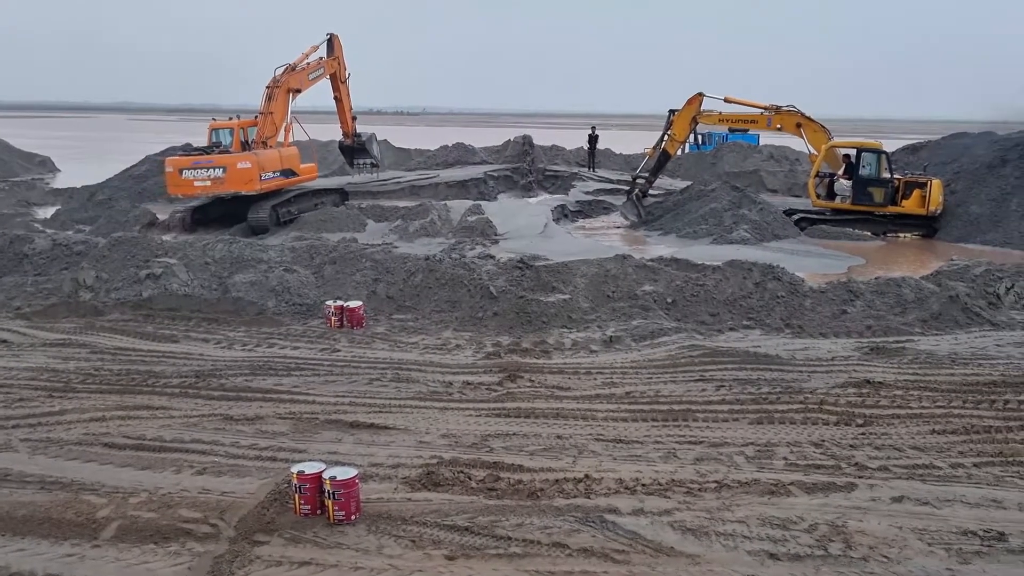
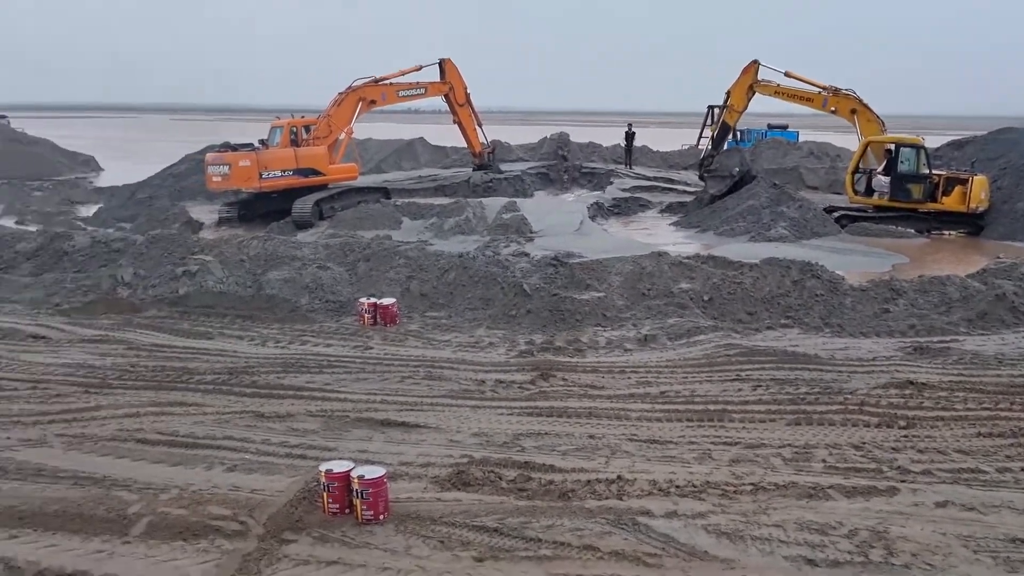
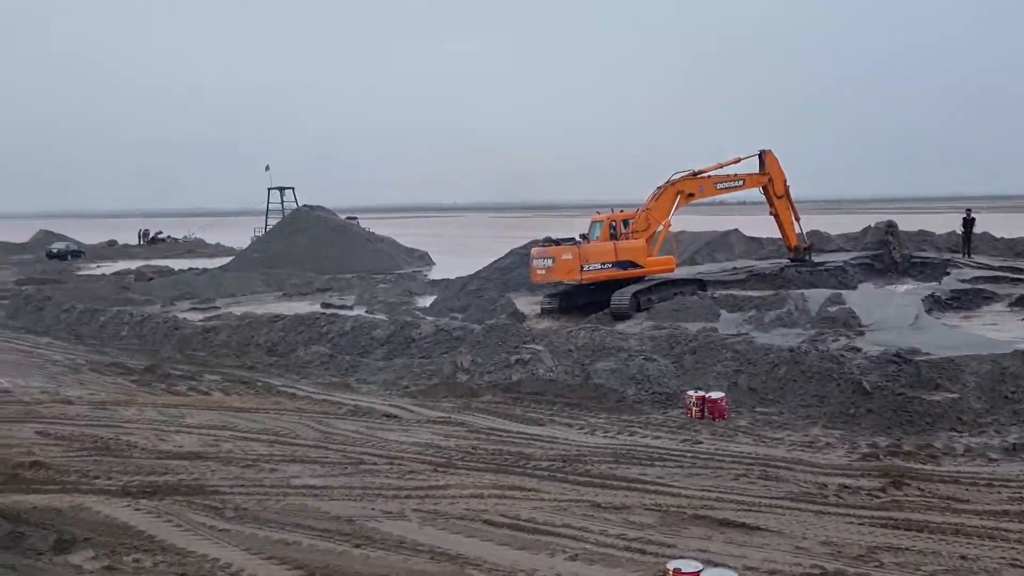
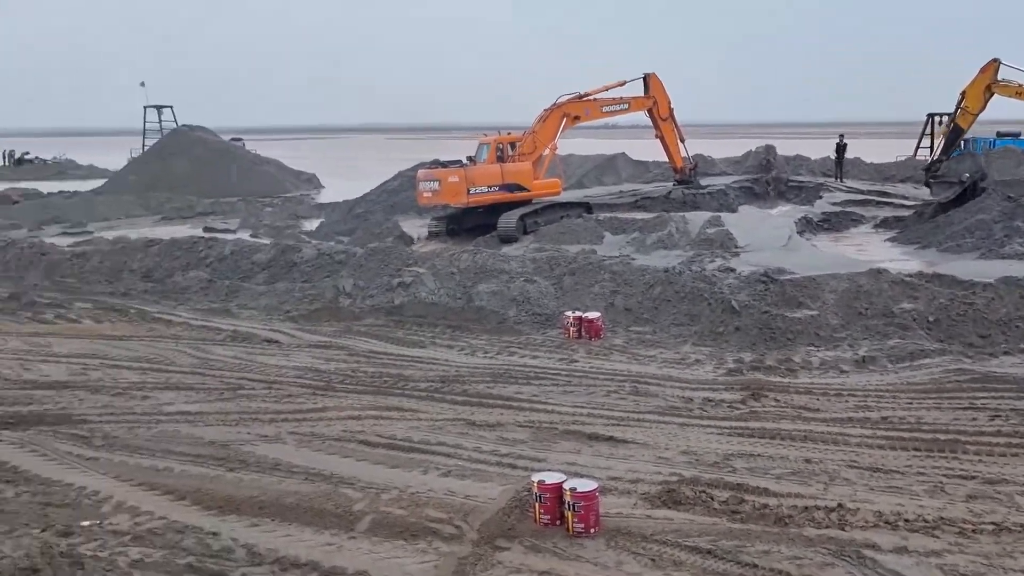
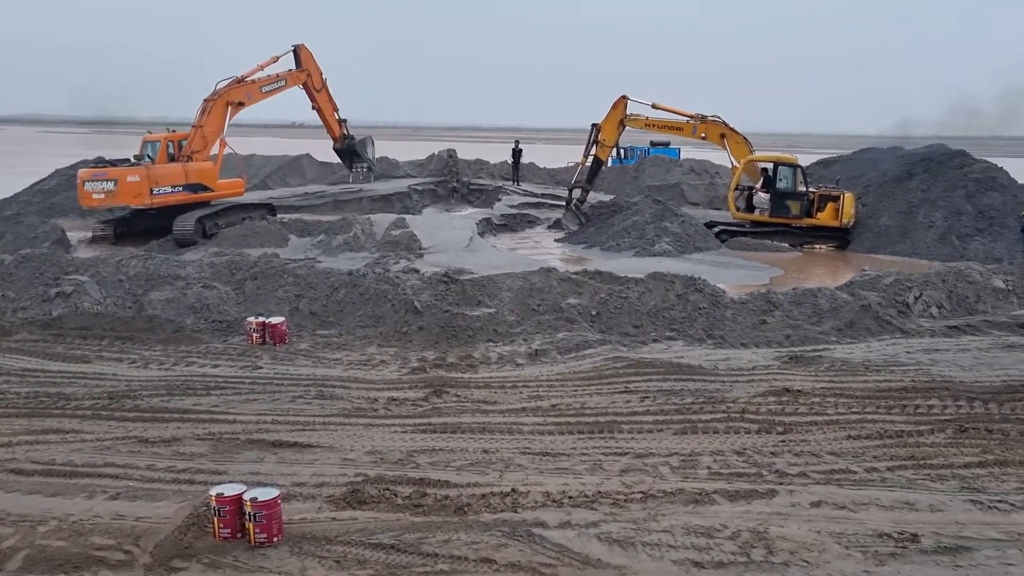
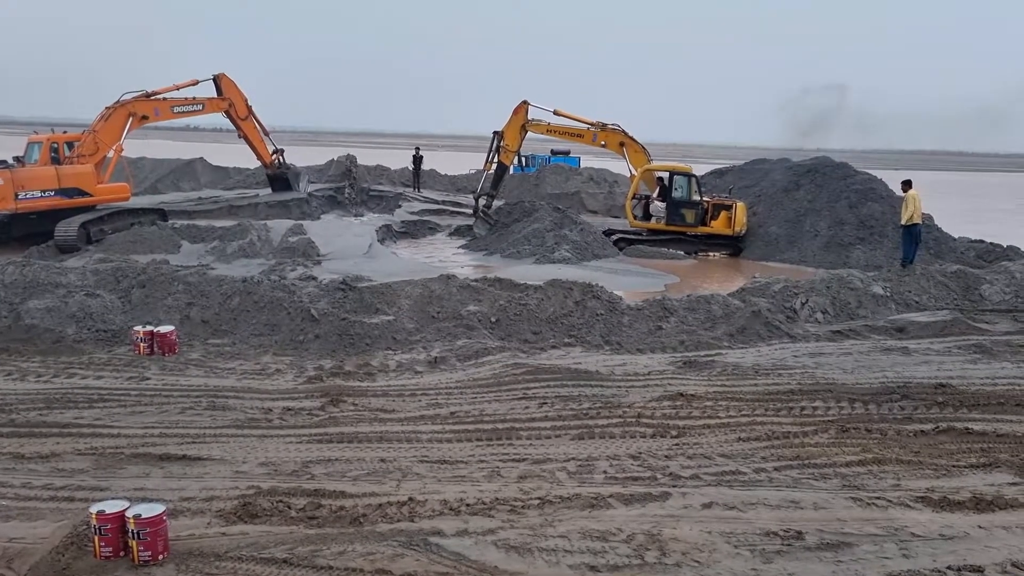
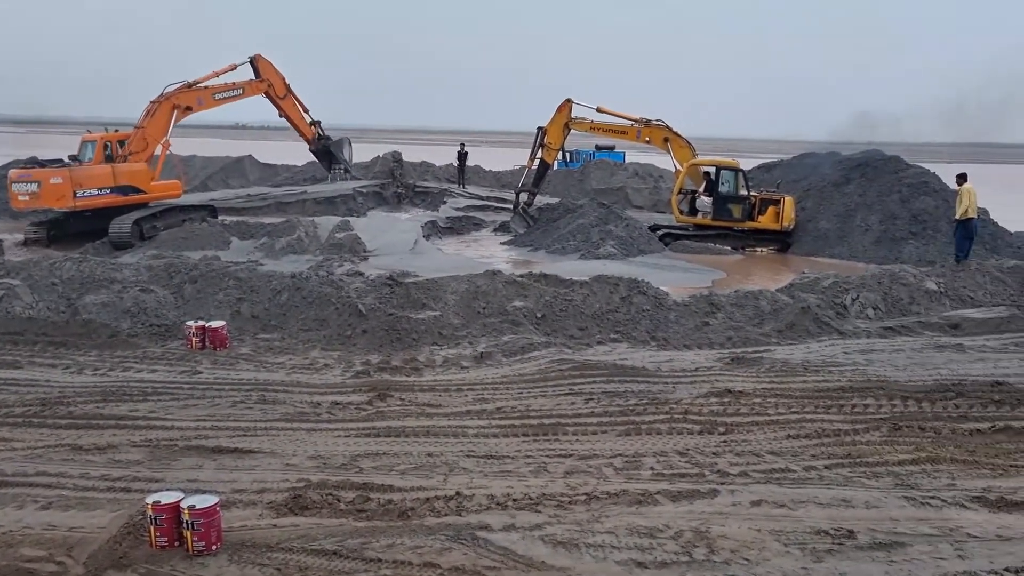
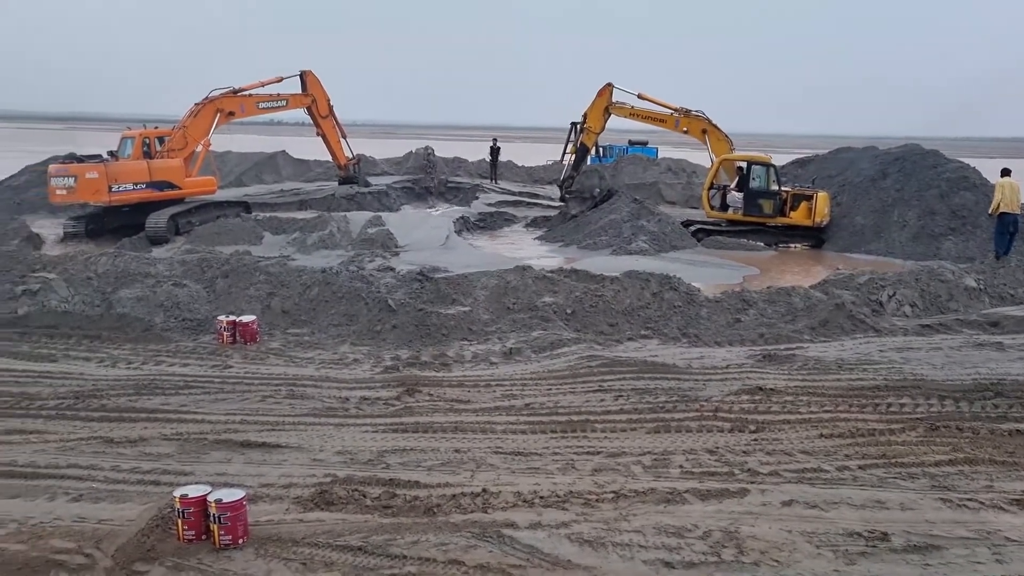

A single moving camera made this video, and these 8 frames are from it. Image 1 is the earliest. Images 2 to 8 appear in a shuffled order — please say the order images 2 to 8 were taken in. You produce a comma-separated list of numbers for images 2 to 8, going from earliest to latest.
5, 7, 6, 8, 2, 4, 3
